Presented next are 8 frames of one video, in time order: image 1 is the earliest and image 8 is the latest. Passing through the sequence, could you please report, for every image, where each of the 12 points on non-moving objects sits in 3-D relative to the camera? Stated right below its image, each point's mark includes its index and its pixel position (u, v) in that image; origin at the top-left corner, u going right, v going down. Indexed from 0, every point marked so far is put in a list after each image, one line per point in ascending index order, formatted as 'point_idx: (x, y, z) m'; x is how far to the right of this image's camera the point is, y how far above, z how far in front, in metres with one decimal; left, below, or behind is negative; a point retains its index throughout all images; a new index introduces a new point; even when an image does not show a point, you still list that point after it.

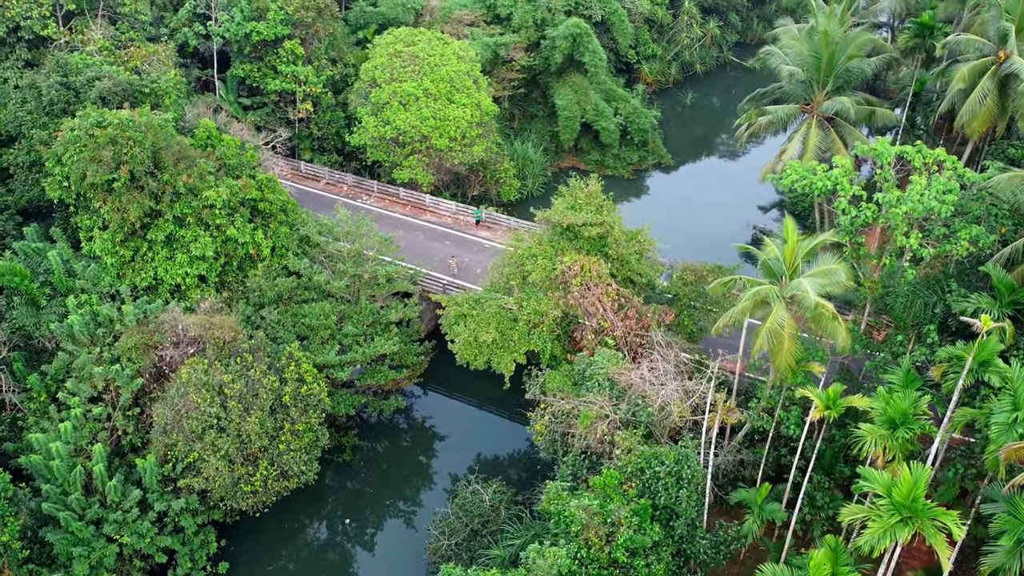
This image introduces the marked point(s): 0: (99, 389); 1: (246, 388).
0: (-10.0, -2.4, +19.4) m
1: (-6.3, -2.3, +18.9) m
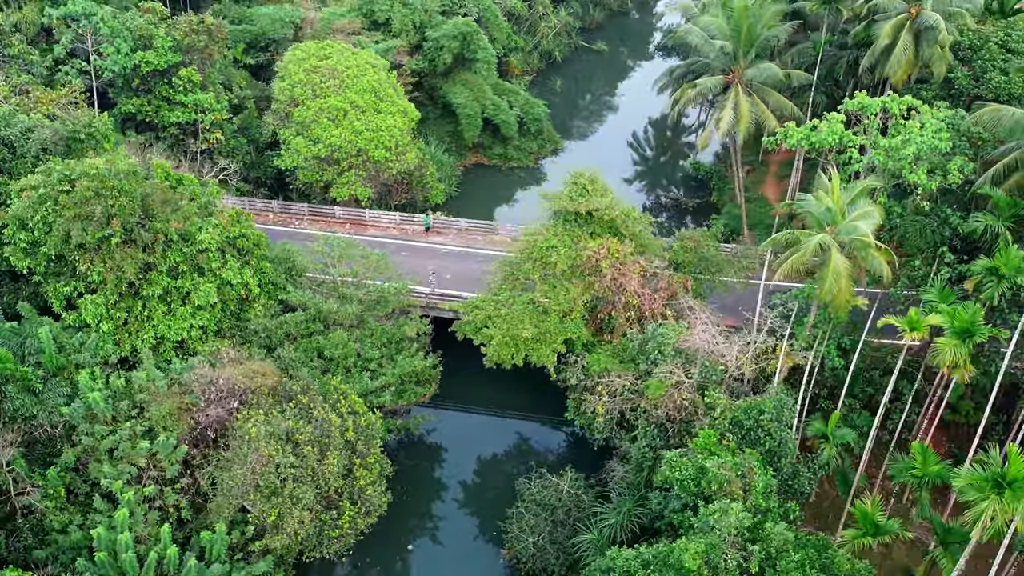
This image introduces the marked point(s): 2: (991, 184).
0: (-8.1, -3.8, +17.4) m
1: (-4.5, -3.1, +17.9) m
2: (+11.0, +2.4, +18.7) m
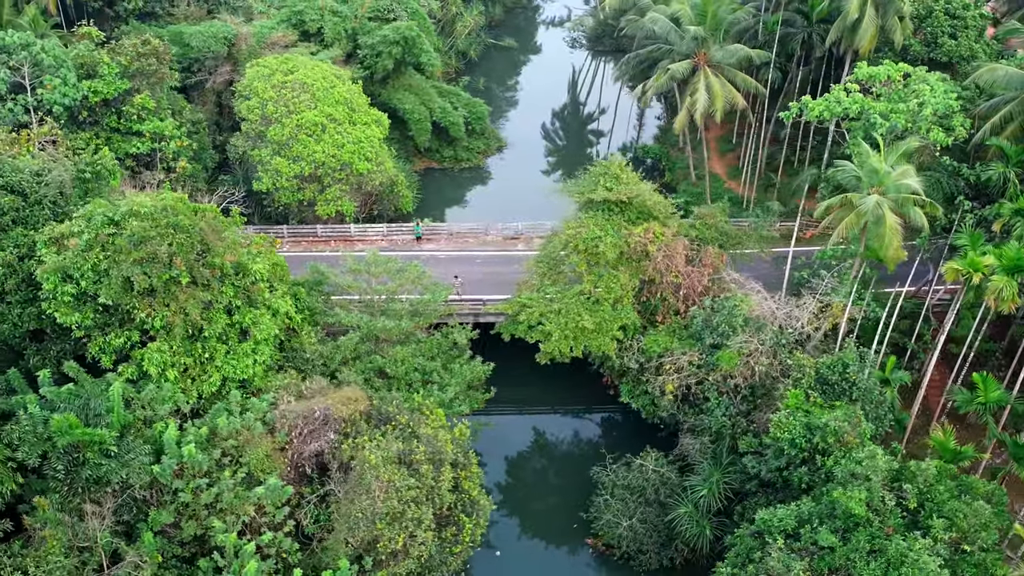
0: (-5.4, -4.6, +16.4) m
1: (-2.0, -3.4, +17.5) m
2: (+12.3, +3.9, +20.8) m
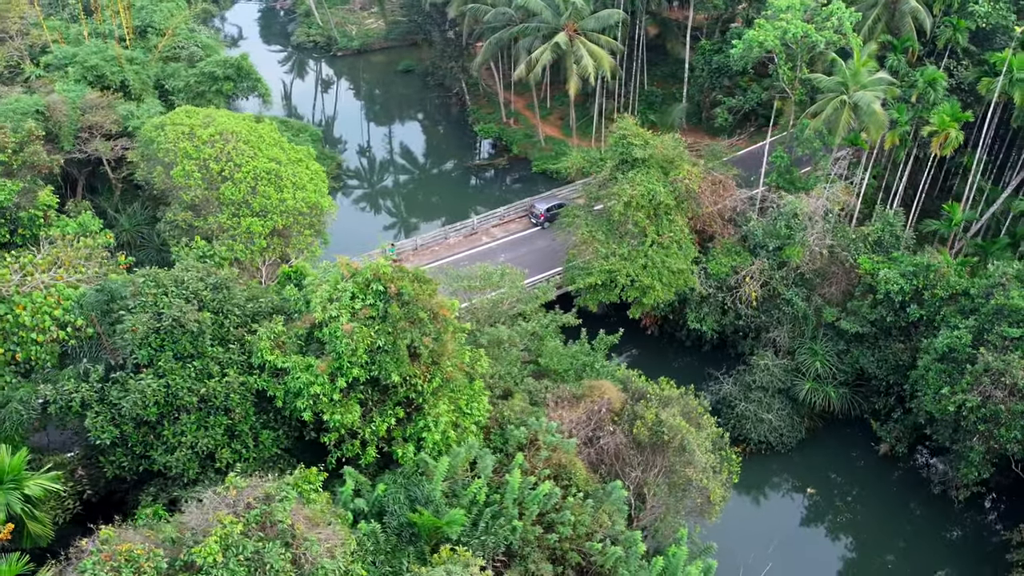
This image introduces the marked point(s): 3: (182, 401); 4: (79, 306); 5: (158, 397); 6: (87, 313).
0: (+1.9, -4.8, +16.2) m
1: (+3.9, -2.7, +18.5) m
2: (+12.1, +8.6, +27.3) m
3: (-5.7, -2.0, +13.9) m
4: (-8.0, -0.3, +14.9) m
5: (-6.0, -1.9, +13.7) m
6: (-7.8, -0.5, +14.8) m
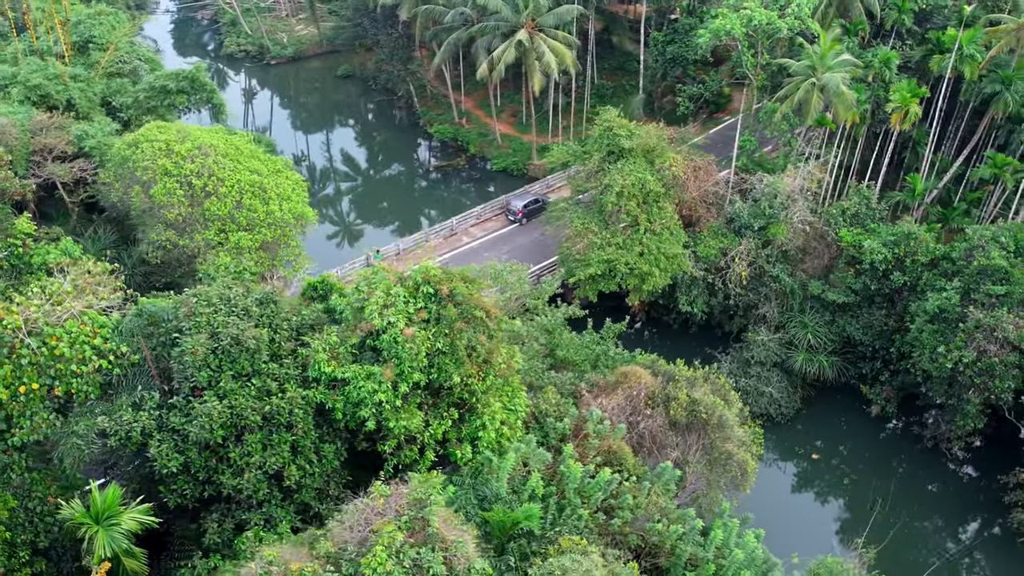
0: (+3.0, -4.5, +16.6) m
1: (+4.6, -2.3, +19.1) m
2: (+11.0, +9.5, +28.6) m
3: (-4.5, -2.2, +13.6) m
4: (-6.9, -0.8, +14.2) m
5: (-4.7, -2.2, +13.3) m
6: (-6.7, -0.9, +14.2) m
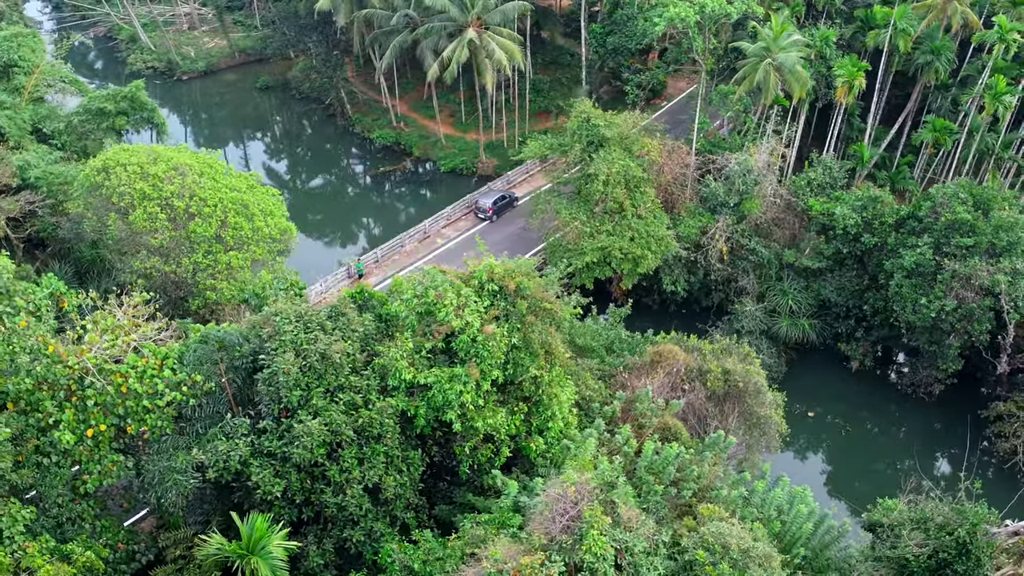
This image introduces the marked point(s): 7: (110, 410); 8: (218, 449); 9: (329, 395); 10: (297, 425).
0: (+4.4, -4.0, +17.3) m
1: (+5.4, -1.7, +20.0) m
2: (+9.4, +10.6, +30.2) m
3: (-2.8, -2.5, +13.3) m
4: (-5.5, -1.2, +13.6) m
5: (-3.0, -2.4, +13.0) m
6: (-5.2, -1.3, +13.6) m
7: (-6.5, -2.0, +13.0) m
8: (-4.5, -2.5, +12.5) m
9: (-3.1, -1.8, +13.5) m
10: (-3.4, -2.2, +12.9) m
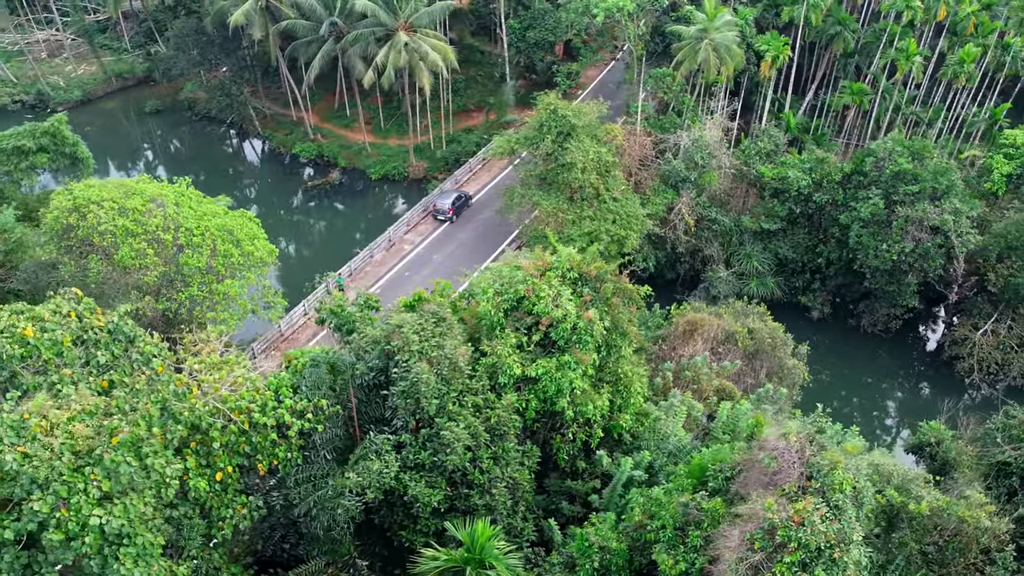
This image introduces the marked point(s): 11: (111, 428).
0: (+6.0, -3.1, +18.5) m
1: (+6.2, -0.7, +21.4) m
2: (+6.7, +11.8, +32.0) m
3: (-0.6, -2.5, +13.3) m
4: (-3.4, -1.6, +13.2) m
5: (-0.7, -2.5, +13.0) m
6: (-3.1, -1.7, +13.2) m
7: (-4.2, -2.5, +12.4) m
8: (-2.1, -2.7, +12.2) m
9: (-0.9, -1.9, +13.5) m
10: (-1.1, -2.3, +12.9) m
11: (-4.7, -1.7, +9.6) m
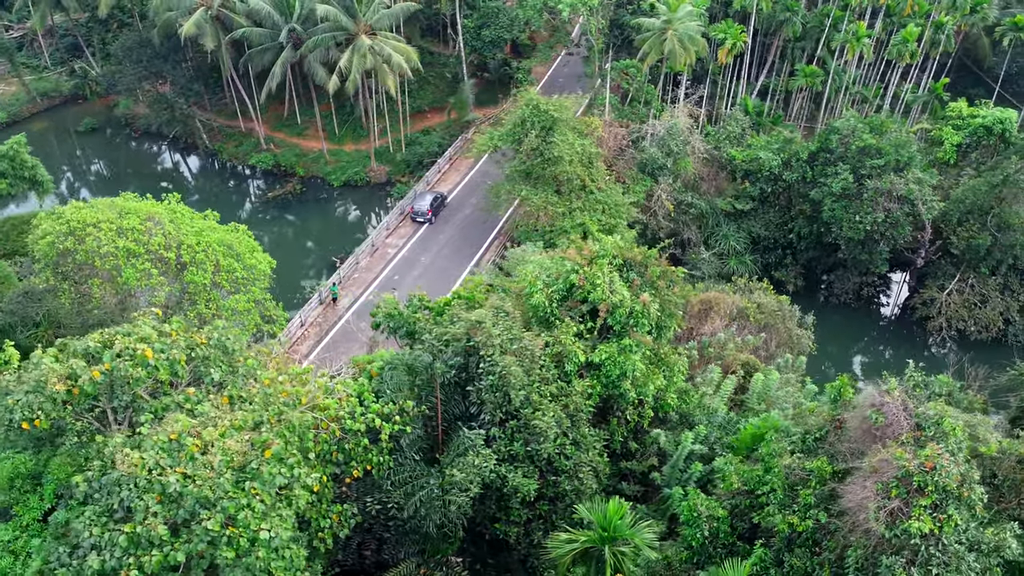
0: (+6.8, -2.5, +19.5) m
1: (+6.6, -0.1, +22.3) m
2: (+5.0, +12.4, +32.9) m
3: (+0.8, -2.3, +13.6) m
4: (-2.0, -1.7, +13.1) m
5: (+0.7, -2.3, +13.2) m
6: (-1.8, -1.7, +13.2) m
7: (-2.7, -2.6, +12.3) m
8: (-0.6, -2.7, +12.3) m
9: (+0.4, -1.7, +13.7) m
10: (+0.3, -2.2, +13.1) m
11: (-3.0, -1.8, +9.5) m
